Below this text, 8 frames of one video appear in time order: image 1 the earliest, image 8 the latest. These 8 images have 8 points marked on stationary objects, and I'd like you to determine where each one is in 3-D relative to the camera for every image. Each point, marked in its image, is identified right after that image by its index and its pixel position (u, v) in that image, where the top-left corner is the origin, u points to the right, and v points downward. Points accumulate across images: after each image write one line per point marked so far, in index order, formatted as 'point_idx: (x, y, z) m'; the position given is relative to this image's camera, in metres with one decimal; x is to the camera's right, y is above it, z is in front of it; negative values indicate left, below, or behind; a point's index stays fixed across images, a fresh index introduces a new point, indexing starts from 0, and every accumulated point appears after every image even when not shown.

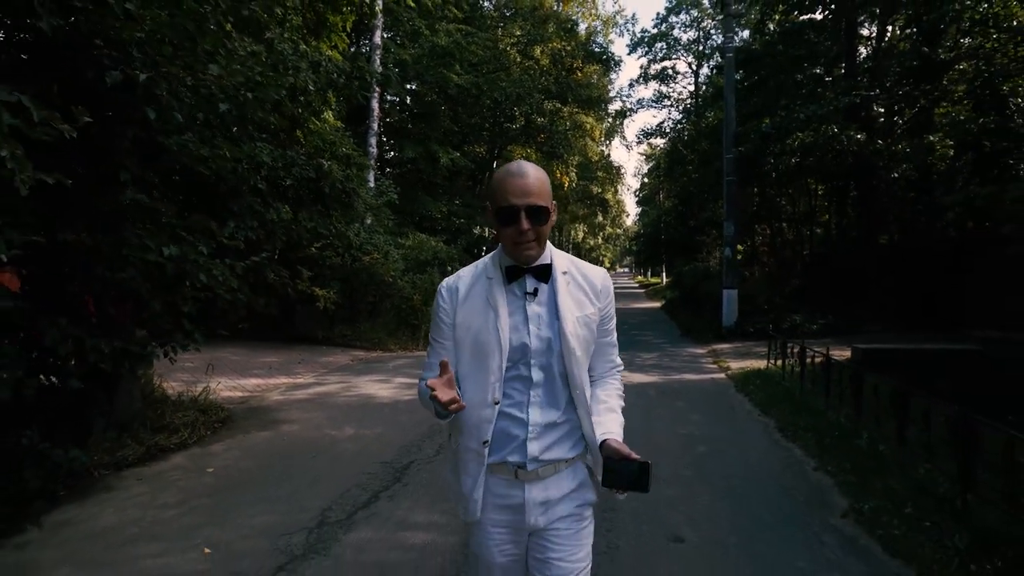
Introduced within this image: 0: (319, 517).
0: (-1.4, -1.7, +6.1) m
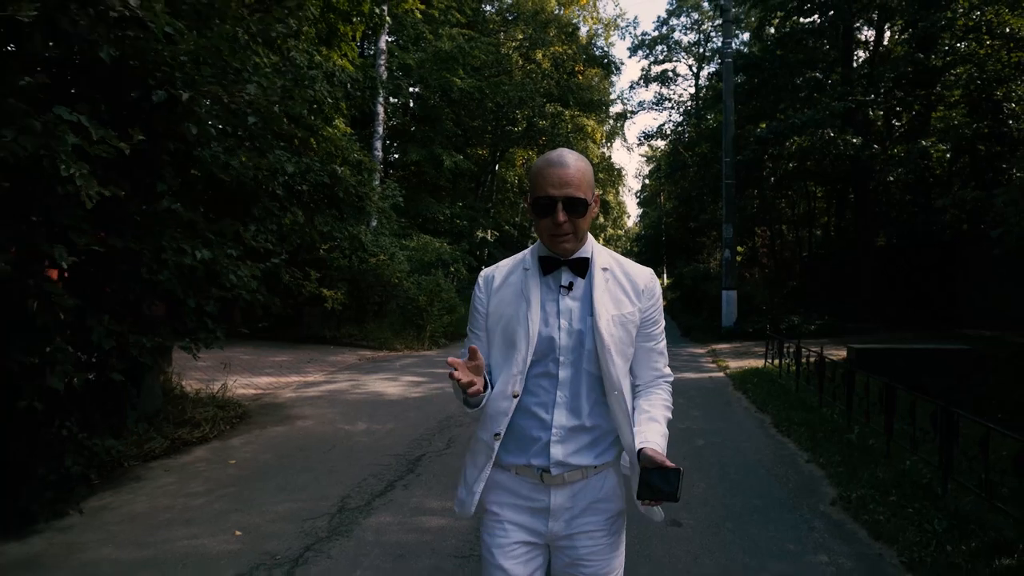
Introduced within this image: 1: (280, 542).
0: (-1.4, -1.7, +6.4) m
1: (-1.6, -1.7, +5.5) m
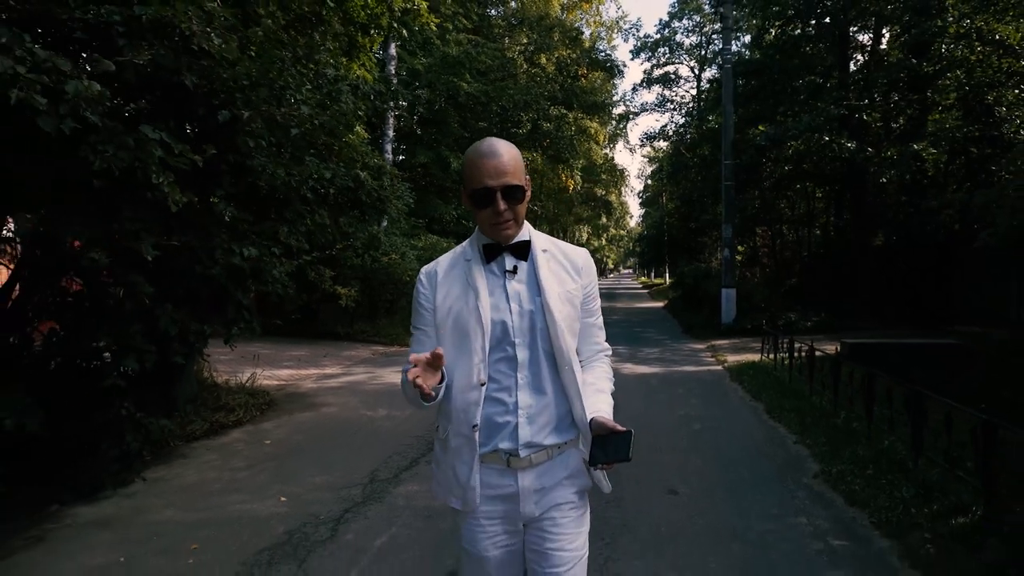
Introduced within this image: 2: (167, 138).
0: (-1.3, -1.7, +7.2) m
1: (-1.5, -1.7, +6.2) m
2: (-2.1, +0.9, +4.8) m
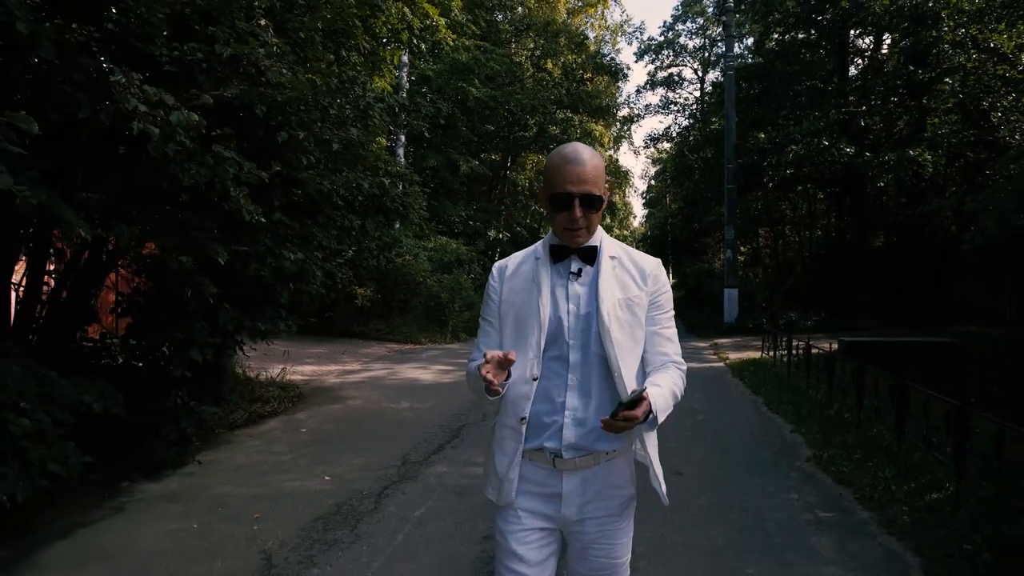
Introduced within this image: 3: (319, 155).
0: (-1.1, -1.7, +7.9) m
1: (-1.3, -1.7, +6.9) m
2: (-1.9, +0.9, +5.5) m
3: (-1.7, +1.2, +7.1) m
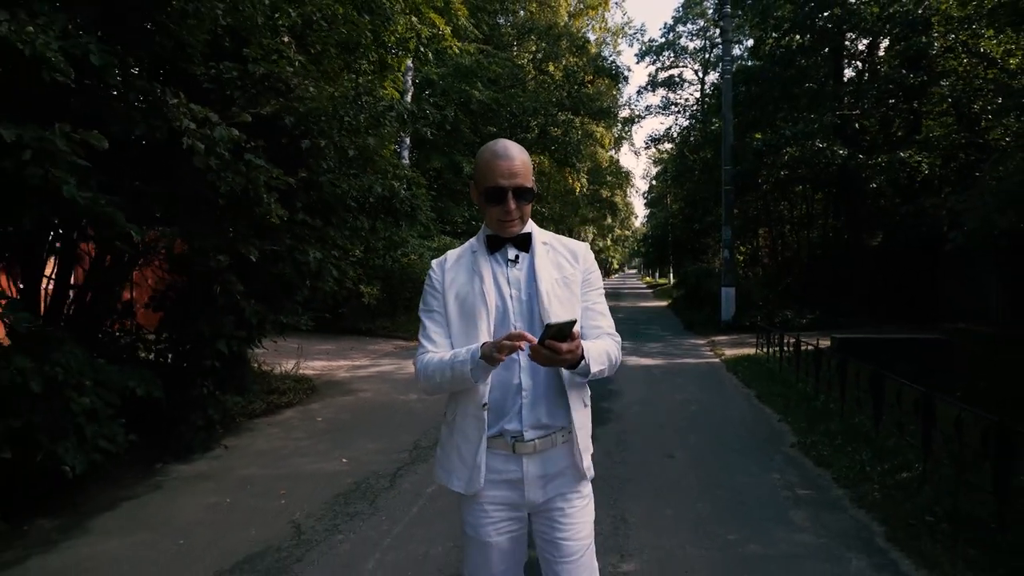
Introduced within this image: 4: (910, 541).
0: (-1.0, -1.6, +8.4) m
1: (-1.3, -1.7, +7.5) m
2: (-1.8, +0.9, +6.0) m
3: (-1.7, +1.2, +7.7) m
4: (+2.7, -1.7, +5.4) m
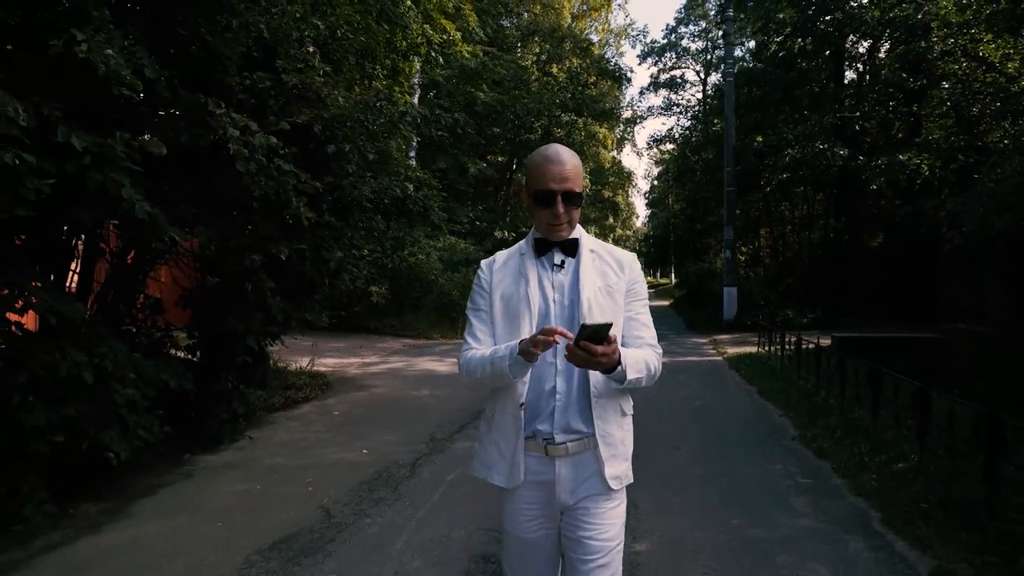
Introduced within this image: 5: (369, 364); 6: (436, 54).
0: (-0.9, -1.6, +8.8) m
1: (-1.1, -1.6, +7.9) m
2: (-1.7, +0.9, +6.4) m
3: (-1.5, +1.2, +8.0) m
4: (+2.8, -1.7, +5.7) m
5: (-2.7, -1.4, +15.2) m
6: (-1.4, +4.5, +15.2) m
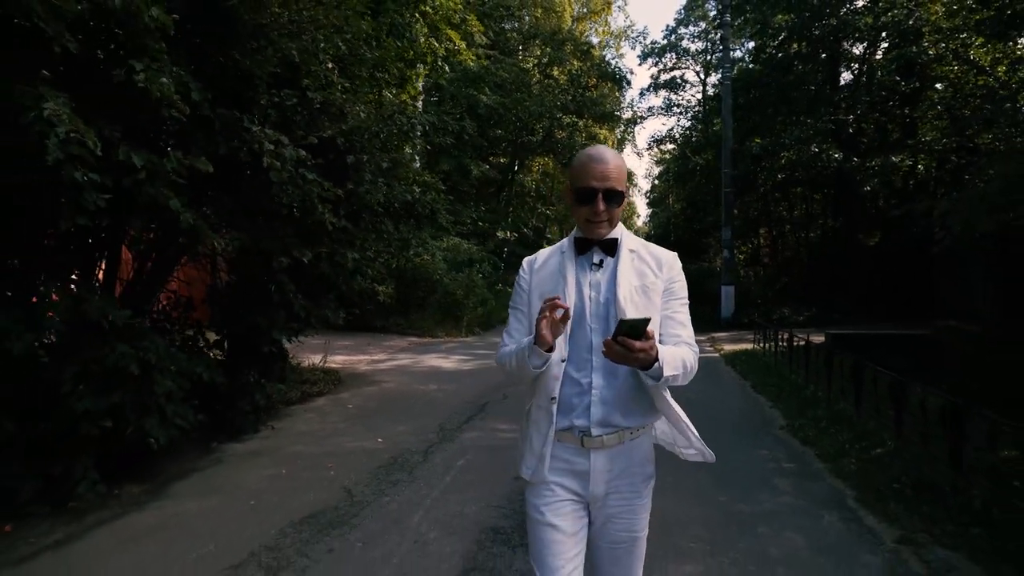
0: (-0.9, -1.6, +9.3) m
1: (-1.1, -1.6, +8.4) m
2: (-1.7, +0.9, +6.9) m
3: (-1.5, +1.2, +8.6) m
4: (+2.9, -1.7, +6.2) m
5: (-2.7, -1.4, +15.8) m
6: (-1.4, +4.5, +15.8) m
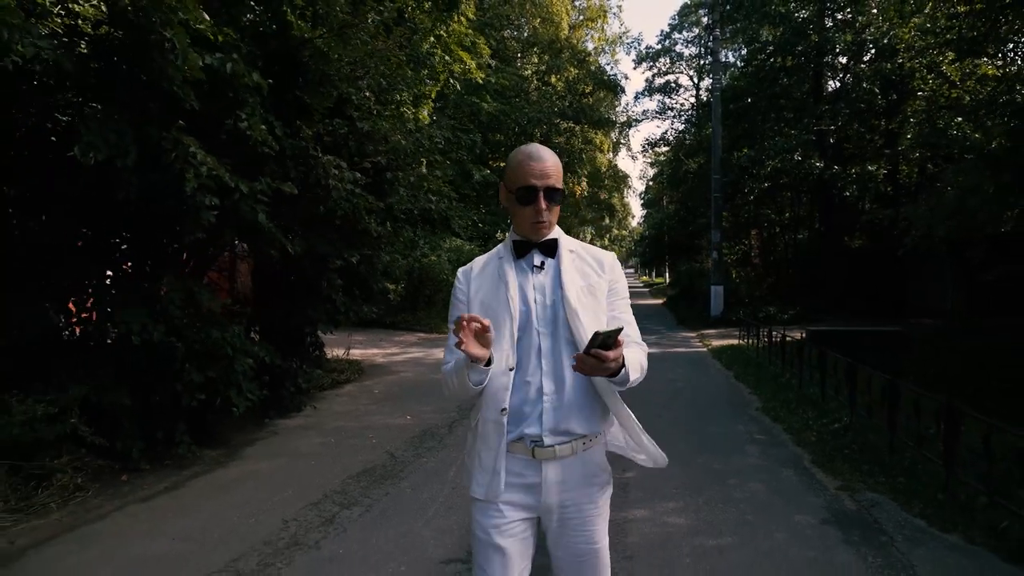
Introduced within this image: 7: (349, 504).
0: (-0.7, -1.6, +10.7) m
1: (-0.9, -1.6, +9.8) m
2: (-1.5, +1.0, +8.3) m
3: (-1.3, +1.3, +9.9) m
4: (+3.0, -1.7, +7.6) m
5: (-2.6, -1.4, +17.1) m
6: (-1.3, +4.5, +17.1) m
7: (-1.3, -1.7, +6.3) m
